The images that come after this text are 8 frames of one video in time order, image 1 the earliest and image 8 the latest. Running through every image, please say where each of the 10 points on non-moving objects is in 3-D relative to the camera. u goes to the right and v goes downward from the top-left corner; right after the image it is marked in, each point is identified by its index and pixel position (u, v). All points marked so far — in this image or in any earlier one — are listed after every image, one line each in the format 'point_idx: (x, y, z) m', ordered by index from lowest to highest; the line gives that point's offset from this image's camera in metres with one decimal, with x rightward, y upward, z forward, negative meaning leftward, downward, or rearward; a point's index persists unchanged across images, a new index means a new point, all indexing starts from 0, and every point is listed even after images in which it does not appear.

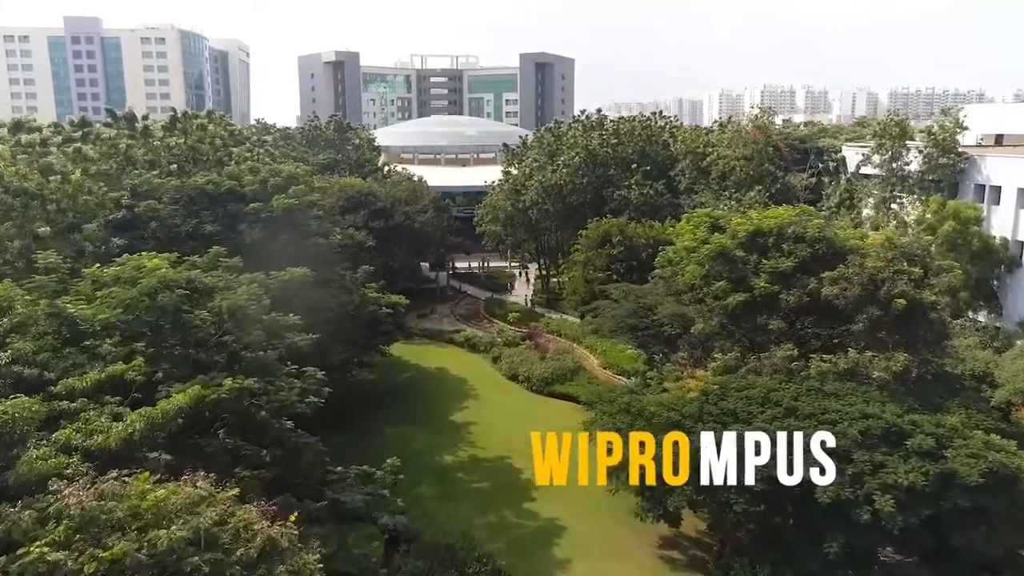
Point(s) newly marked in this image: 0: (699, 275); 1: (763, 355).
0: (+5.7, +0.4, +17.7) m
1: (+6.9, -1.9, +16.0) m
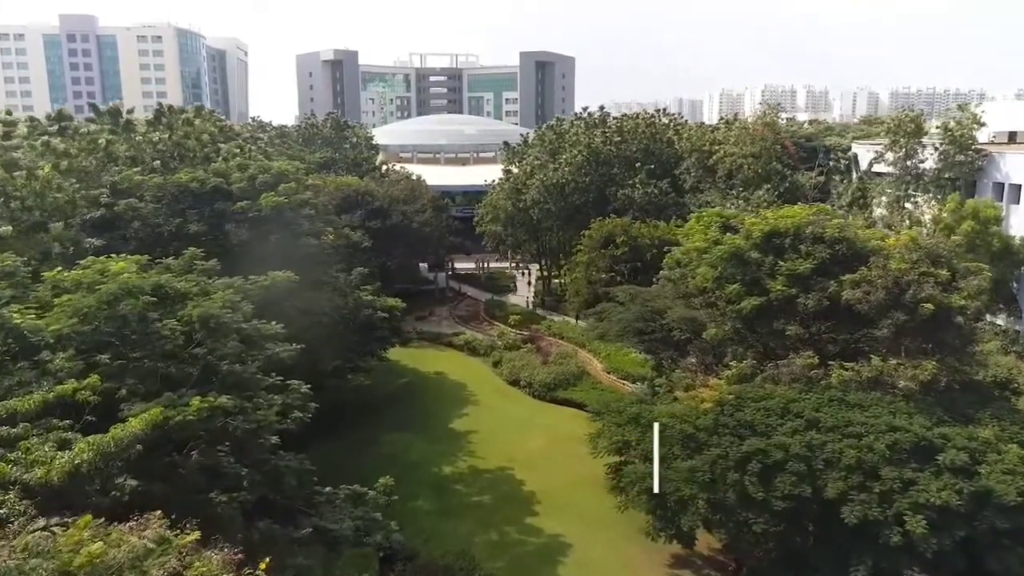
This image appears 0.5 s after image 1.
0: (+5.8, +0.3, +16.8) m
1: (+7.0, -1.9, +15.1) m
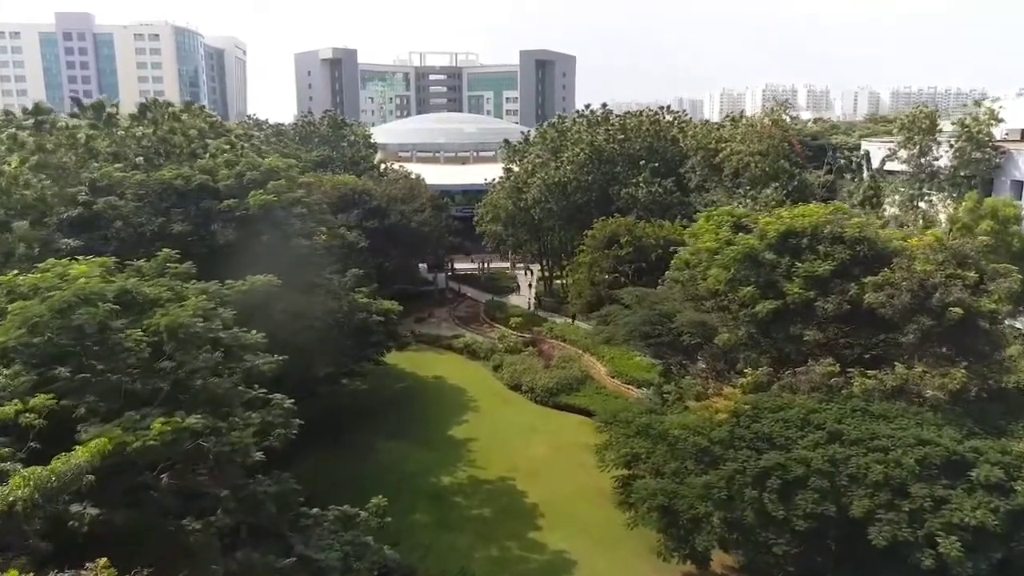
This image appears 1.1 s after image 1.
0: (+5.8, +0.2, +16.0) m
1: (+7.0, -2.0, +14.3) m
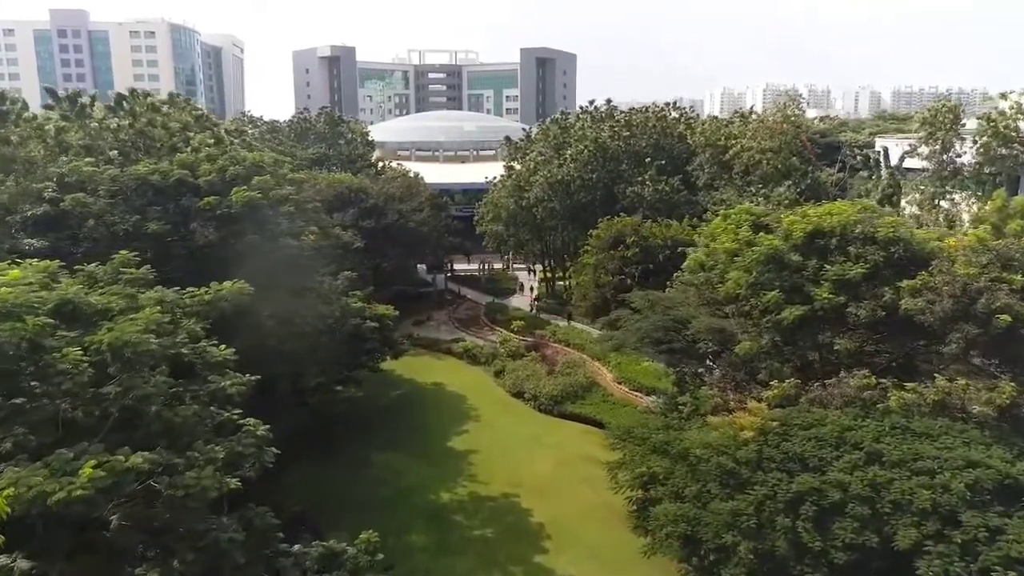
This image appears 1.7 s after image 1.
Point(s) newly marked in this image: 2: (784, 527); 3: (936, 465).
0: (+5.9, +0.1, +14.8) m
1: (+7.1, -2.1, +13.2) m
2: (+4.9, -4.3, +10.5) m
3: (+7.9, -3.3, +10.9) m
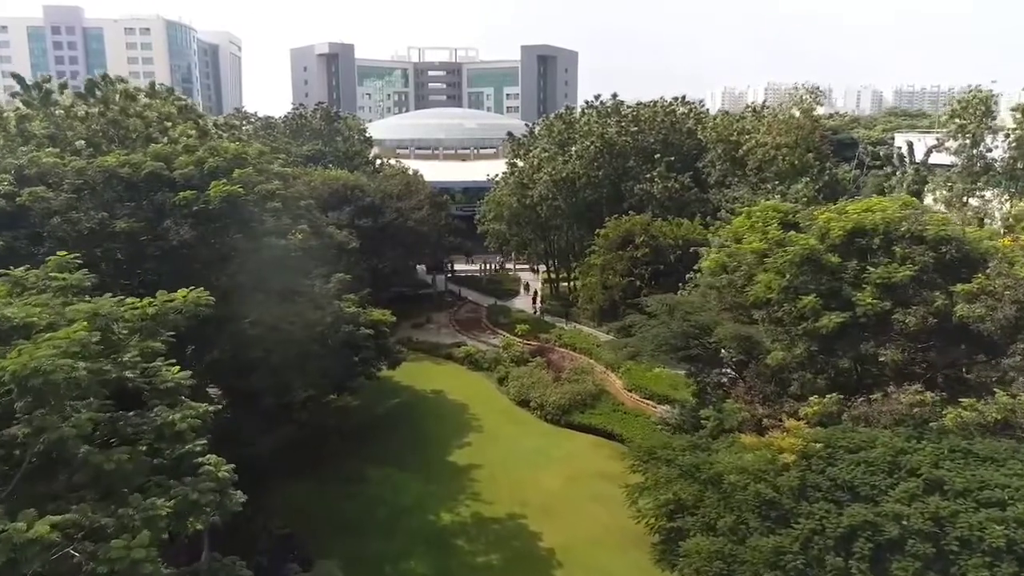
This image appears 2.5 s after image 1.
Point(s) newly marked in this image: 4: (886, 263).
0: (+6.1, 0.0, +13.5) m
1: (+7.3, -2.2, +11.8) m
2: (+5.1, -4.4, +9.2) m
3: (+8.1, -3.4, +9.6) m
4: (+8.0, +0.5, +12.7) m
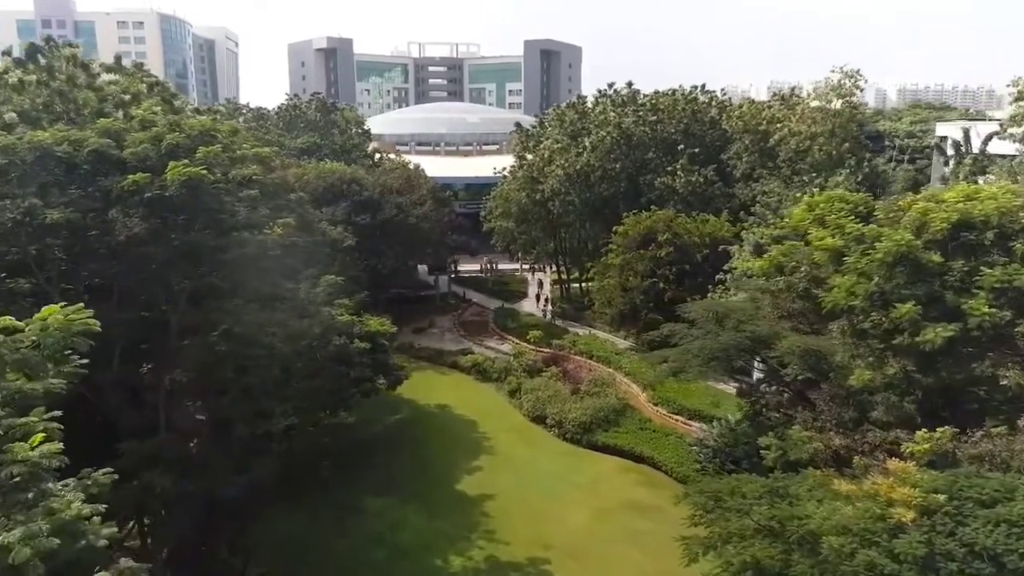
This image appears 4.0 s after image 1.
0: (+6.6, -0.1, +11.1) m
1: (+7.8, -2.3, +9.4) m
2: (+5.6, -4.5, +6.8) m
3: (+8.6, -3.5, +7.2) m
4: (+8.5, +0.4, +10.3) m
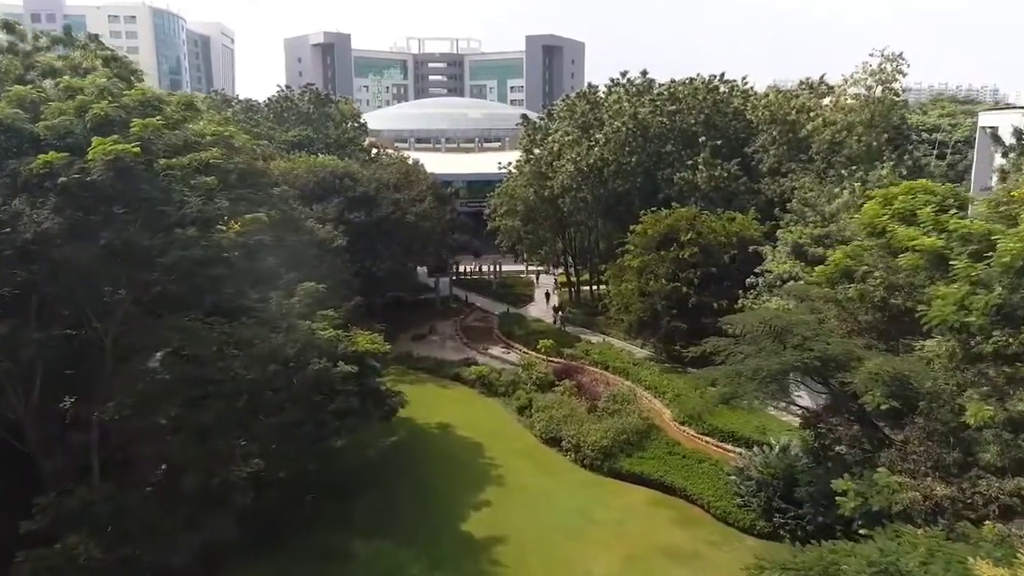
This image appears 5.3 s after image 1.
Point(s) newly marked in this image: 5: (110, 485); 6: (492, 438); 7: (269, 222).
0: (+6.9, -0.2, +8.8) m
1: (+8.1, -2.5, +7.1) m
2: (+5.9, -4.7, +4.5) m
3: (+8.9, -3.7, +4.9) m
4: (+8.9, +0.3, +8.0) m
5: (-6.2, -3.0, +9.1) m
6: (-0.7, -4.7, +18.8) m
7: (-5.7, +1.6, +14.2) m
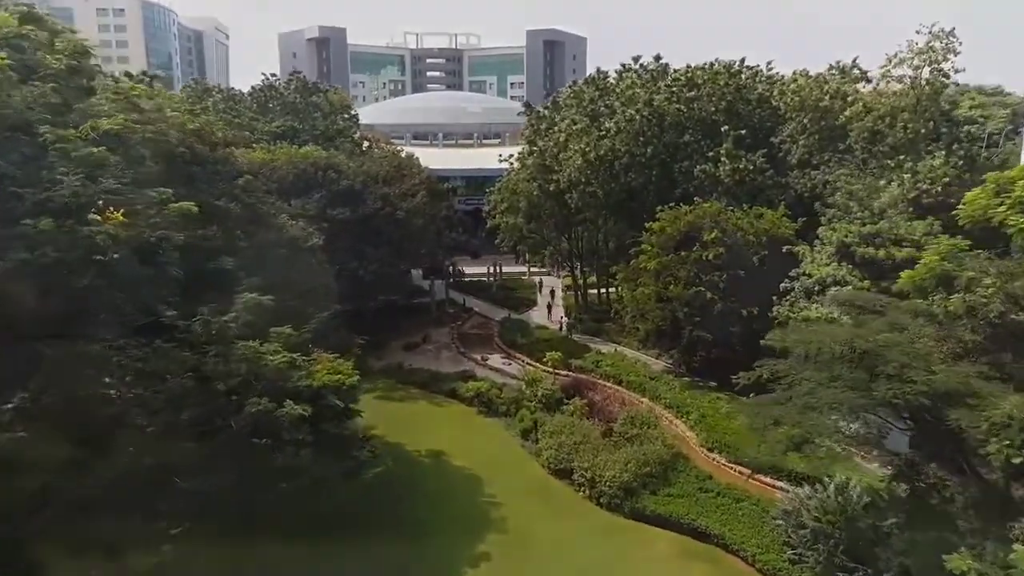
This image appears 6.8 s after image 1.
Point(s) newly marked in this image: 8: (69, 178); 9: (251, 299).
0: (+7.0, -0.4, +6.2) m
1: (+8.2, -2.7, +4.5) m
2: (+6.0, -4.8, +1.9) m
3: (+9.0, -3.8, +2.3) m
4: (+9.0, +0.1, +5.4) m
5: (-6.1, -3.2, +6.5) m
6: (-0.6, -4.9, +16.2) m
7: (-5.6, +1.5, +11.6) m
8: (-4.7, +1.2, +6.7) m
9: (-3.9, -0.1, +9.4) m
